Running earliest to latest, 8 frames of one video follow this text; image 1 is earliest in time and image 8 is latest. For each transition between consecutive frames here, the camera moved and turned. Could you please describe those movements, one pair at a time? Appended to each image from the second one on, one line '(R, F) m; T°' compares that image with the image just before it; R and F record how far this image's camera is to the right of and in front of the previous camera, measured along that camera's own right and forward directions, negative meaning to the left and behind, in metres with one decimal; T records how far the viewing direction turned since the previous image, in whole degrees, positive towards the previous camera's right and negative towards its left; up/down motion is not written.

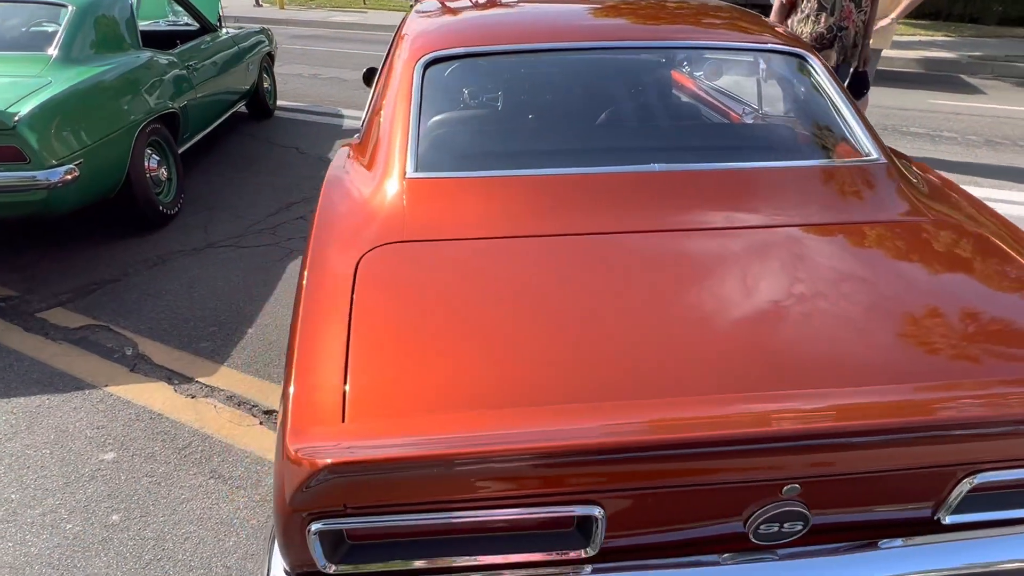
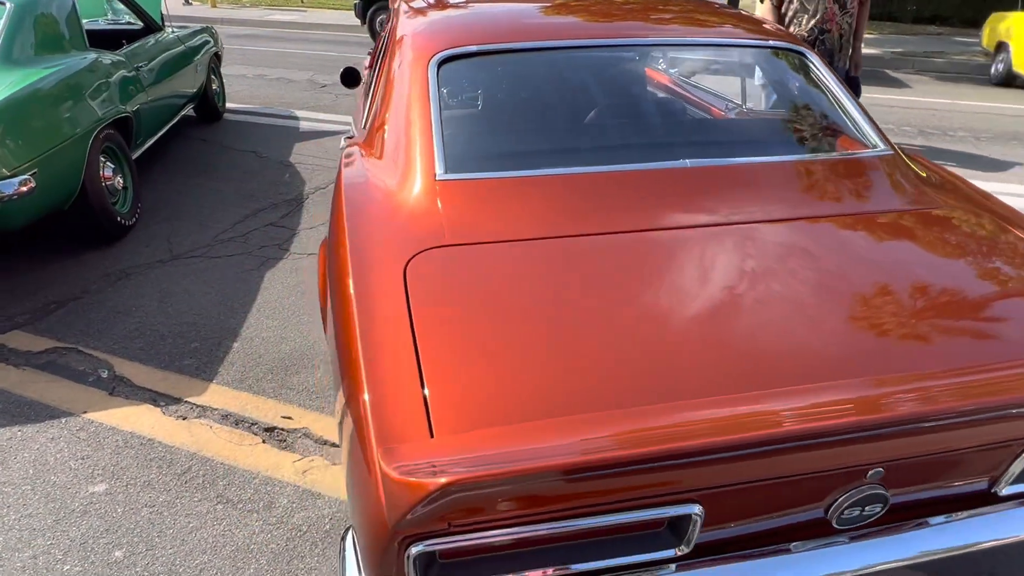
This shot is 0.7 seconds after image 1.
(-0.3, 0.0) m; +5°
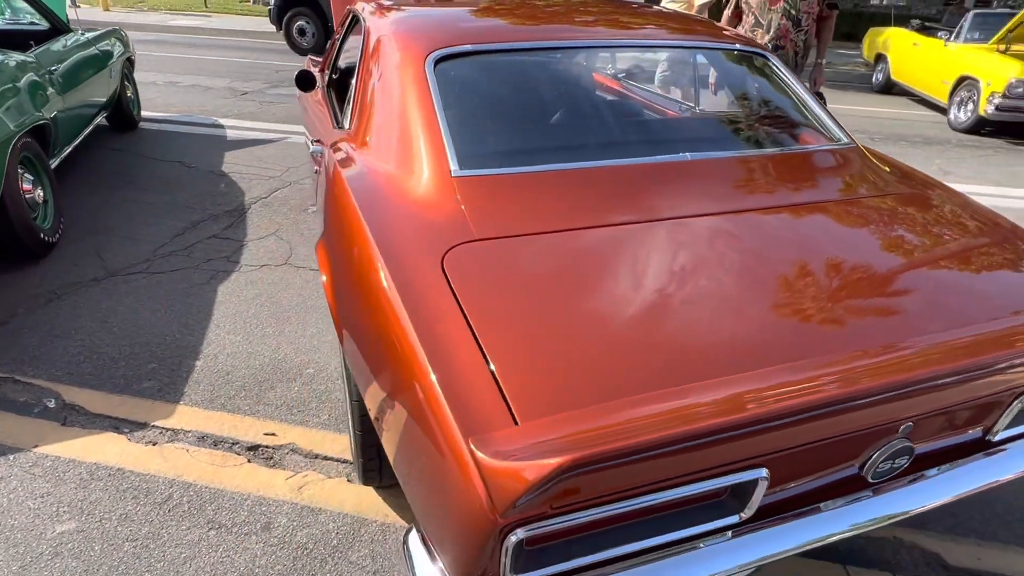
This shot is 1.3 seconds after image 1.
(-0.3, 0.0) m; +8°
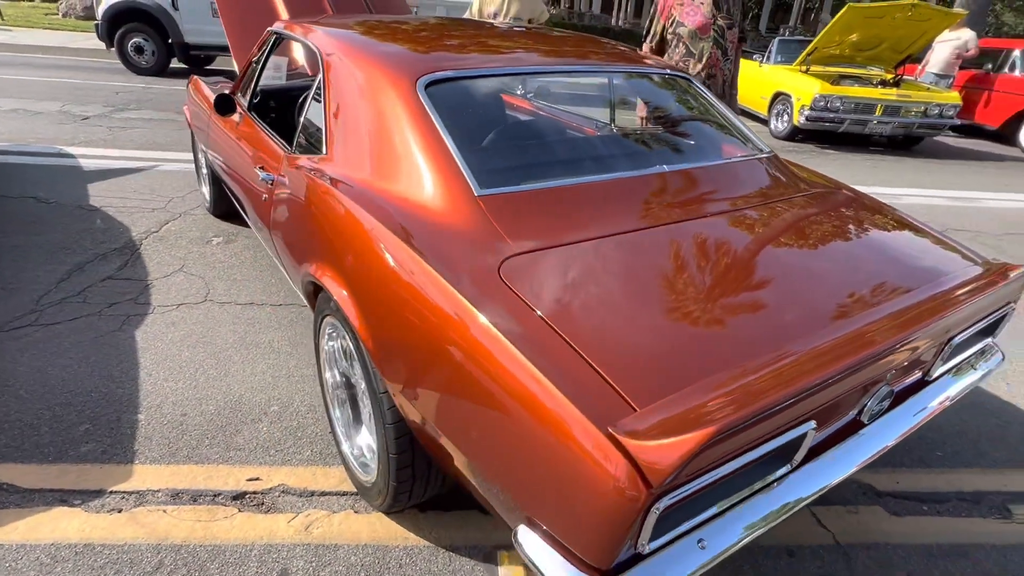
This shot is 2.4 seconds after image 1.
(-0.5, -0.1) m; +14°
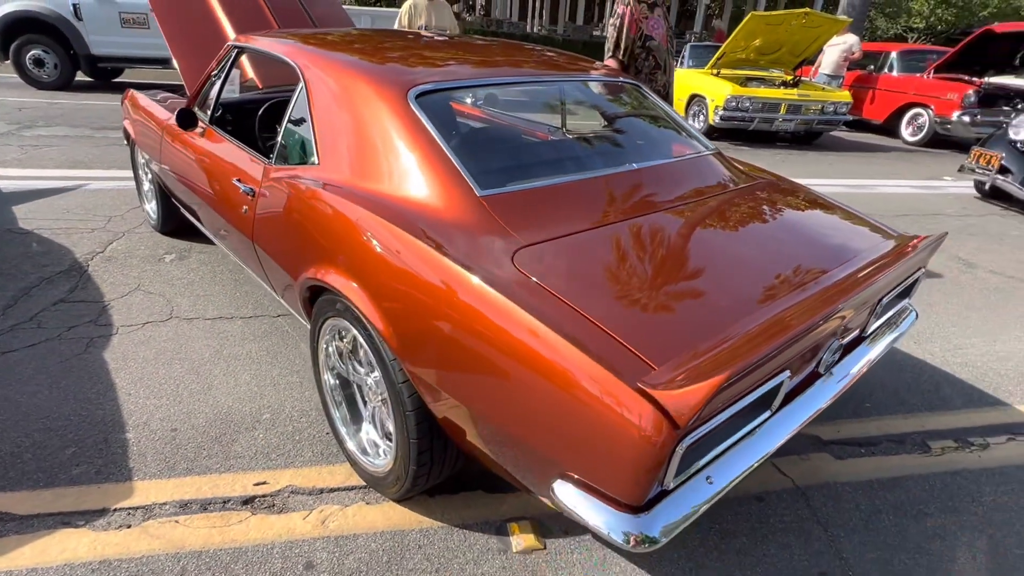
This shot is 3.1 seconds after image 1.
(-0.2, -0.2) m; +7°
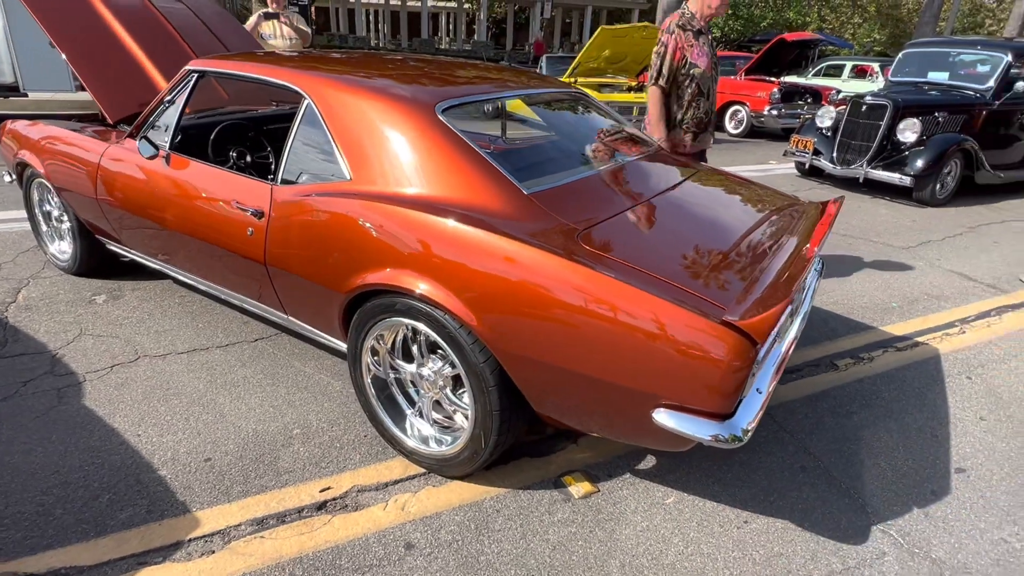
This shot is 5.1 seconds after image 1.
(-0.7, -0.2) m; +14°
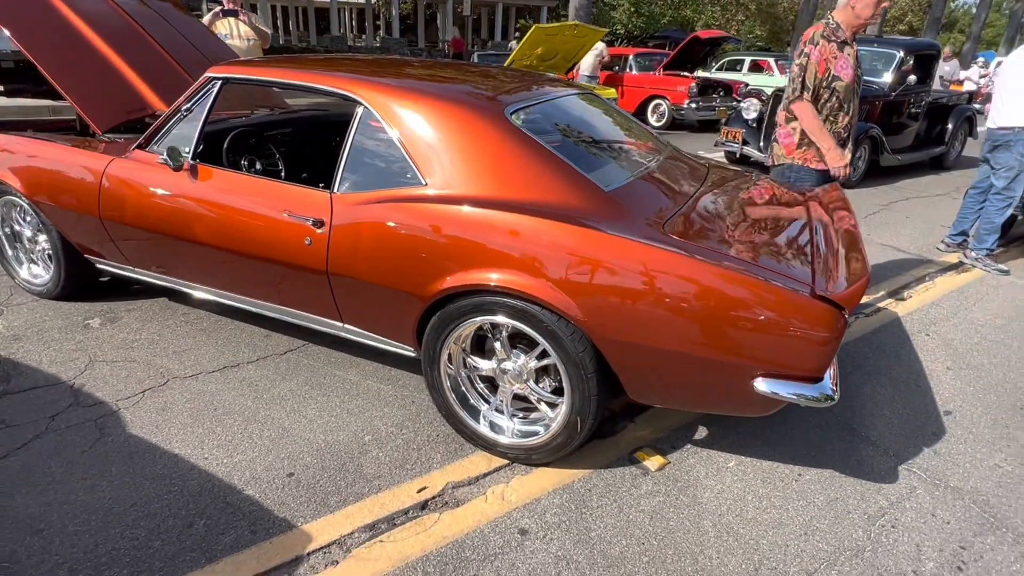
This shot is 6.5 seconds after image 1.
(-0.7, -0.1) m; +9°
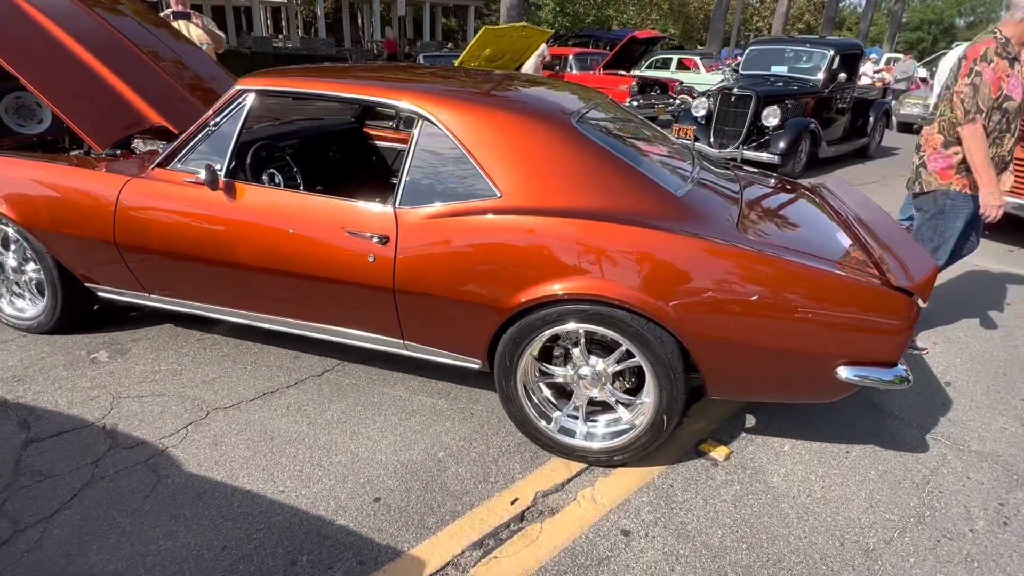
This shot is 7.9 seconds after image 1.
(-0.6, 0.0) m; +7°
